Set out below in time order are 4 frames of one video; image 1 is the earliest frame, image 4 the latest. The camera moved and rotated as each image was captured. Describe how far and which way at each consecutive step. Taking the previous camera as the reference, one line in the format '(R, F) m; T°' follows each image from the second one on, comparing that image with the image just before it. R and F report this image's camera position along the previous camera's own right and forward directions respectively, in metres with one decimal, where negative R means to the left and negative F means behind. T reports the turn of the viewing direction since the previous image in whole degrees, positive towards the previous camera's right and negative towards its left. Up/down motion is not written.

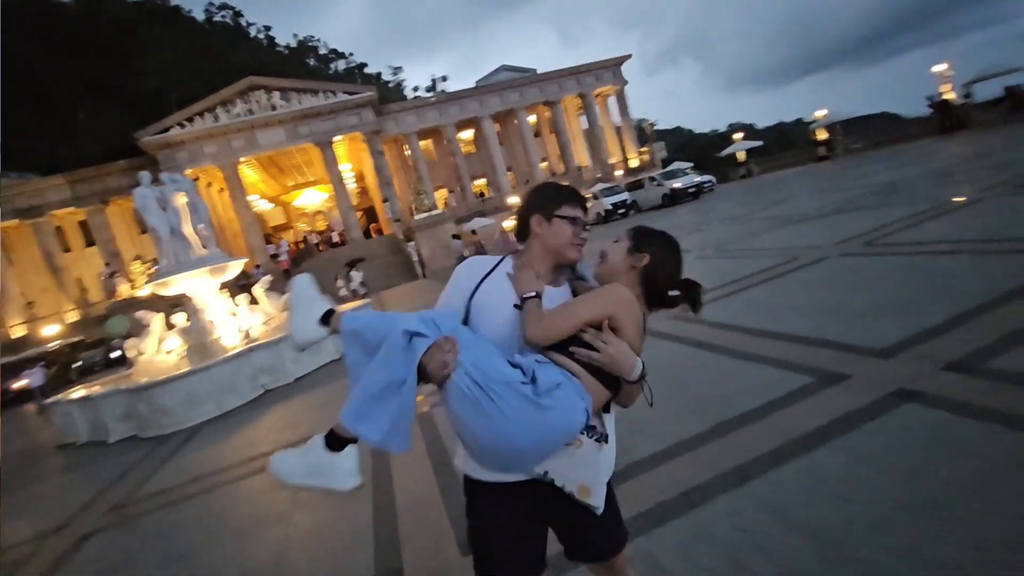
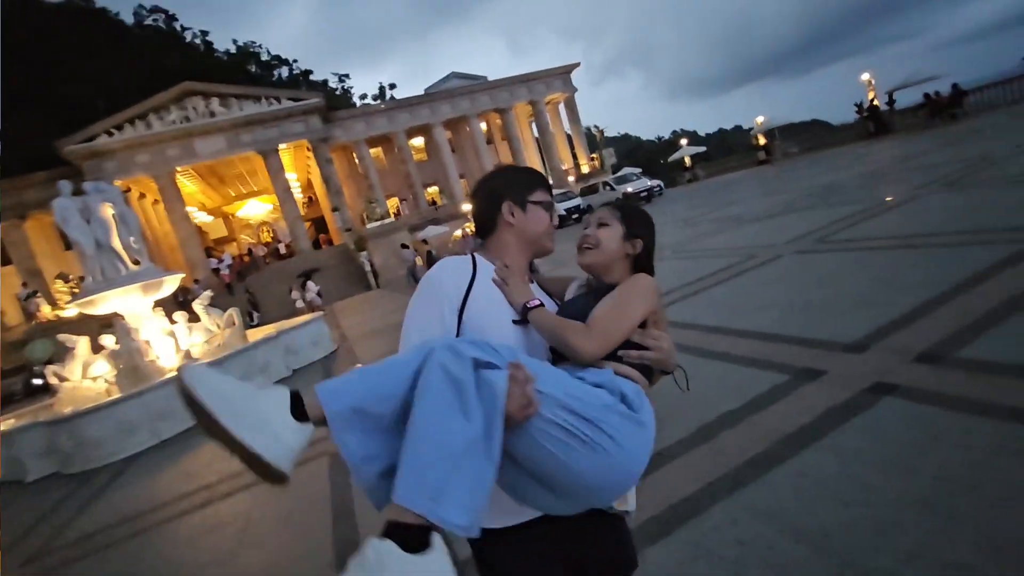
(-0.1, +0.2) m; +5°
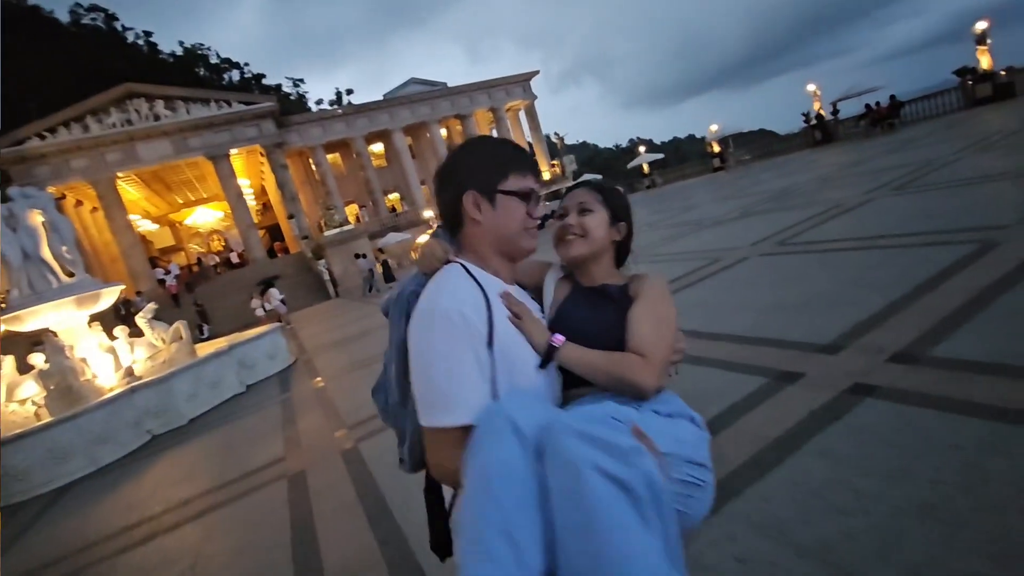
(-0.1, +0.2) m; +4°
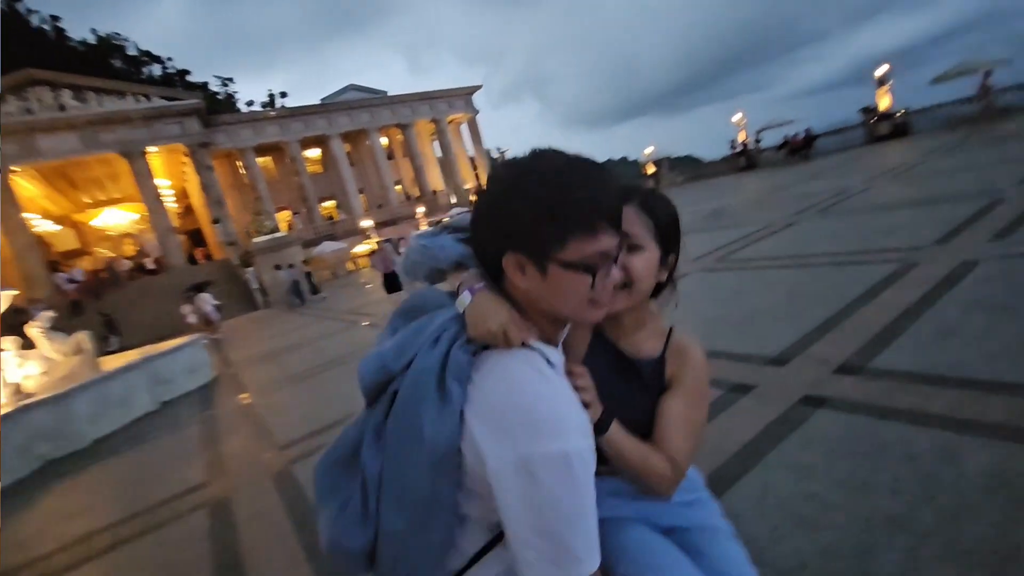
(-0.1, +0.2) m; +7°
